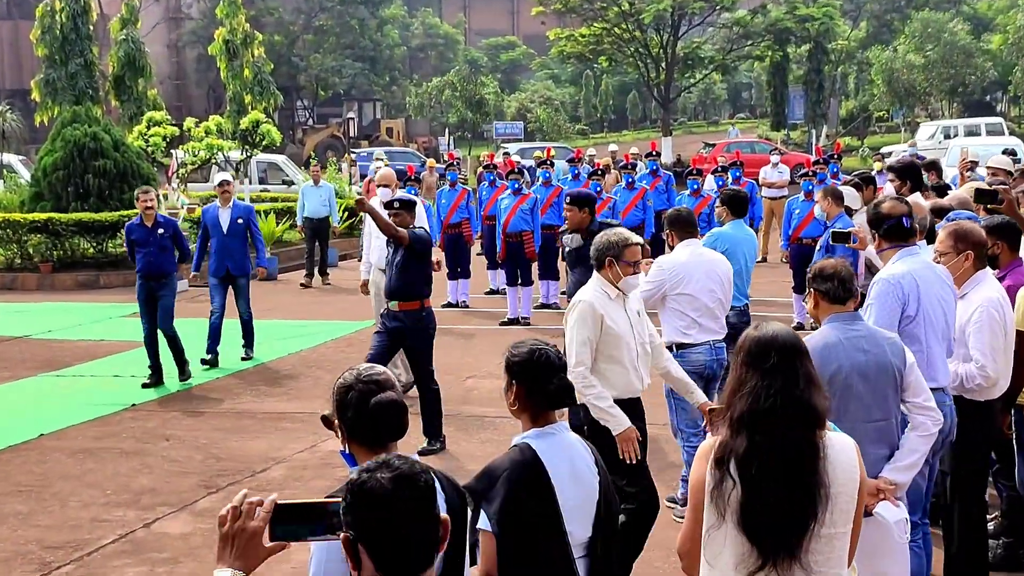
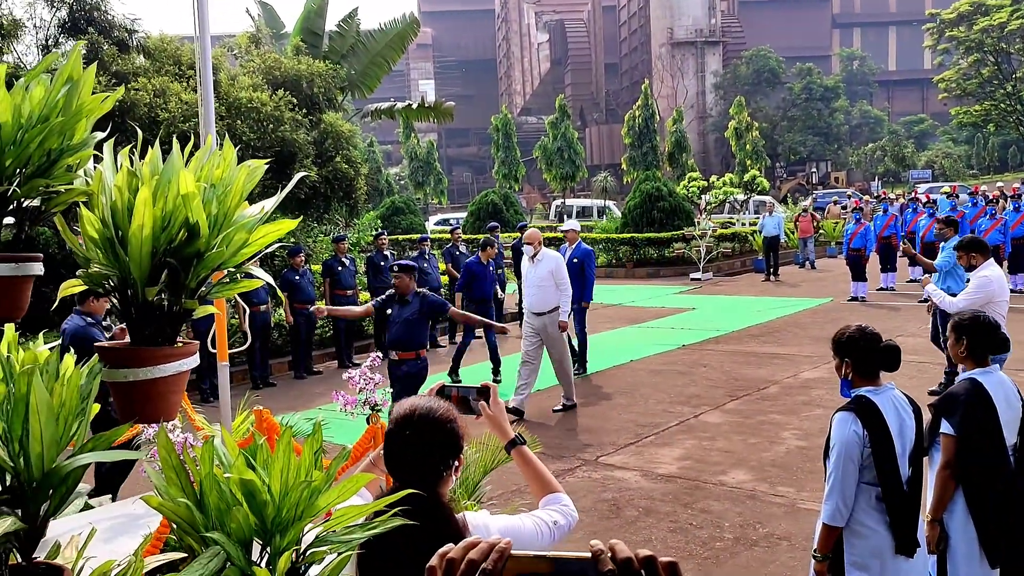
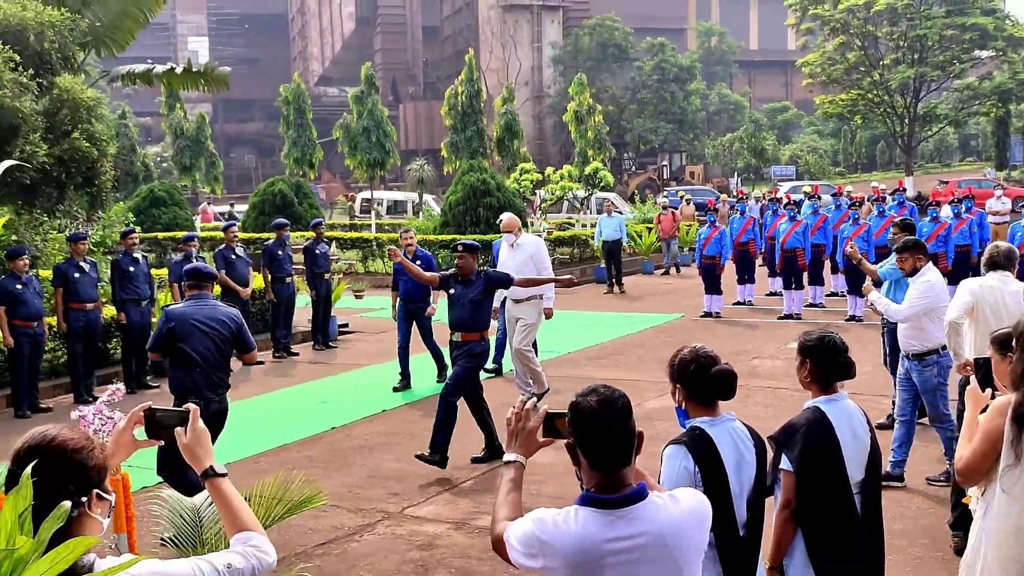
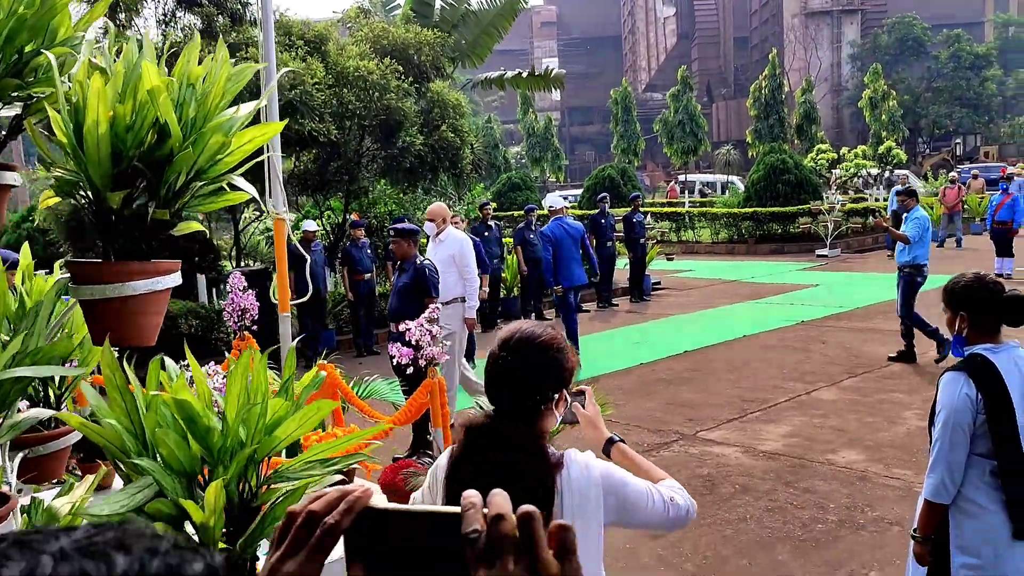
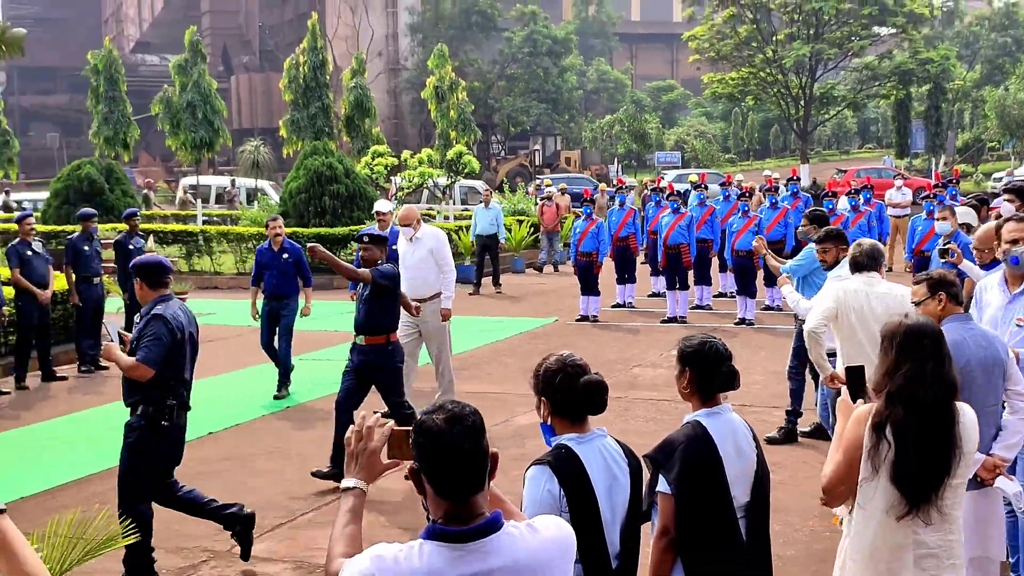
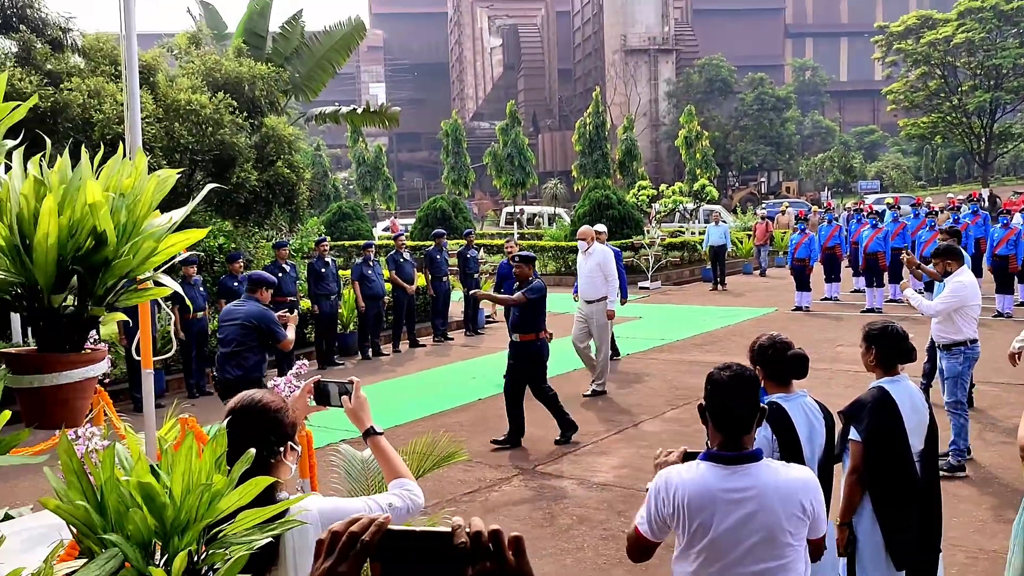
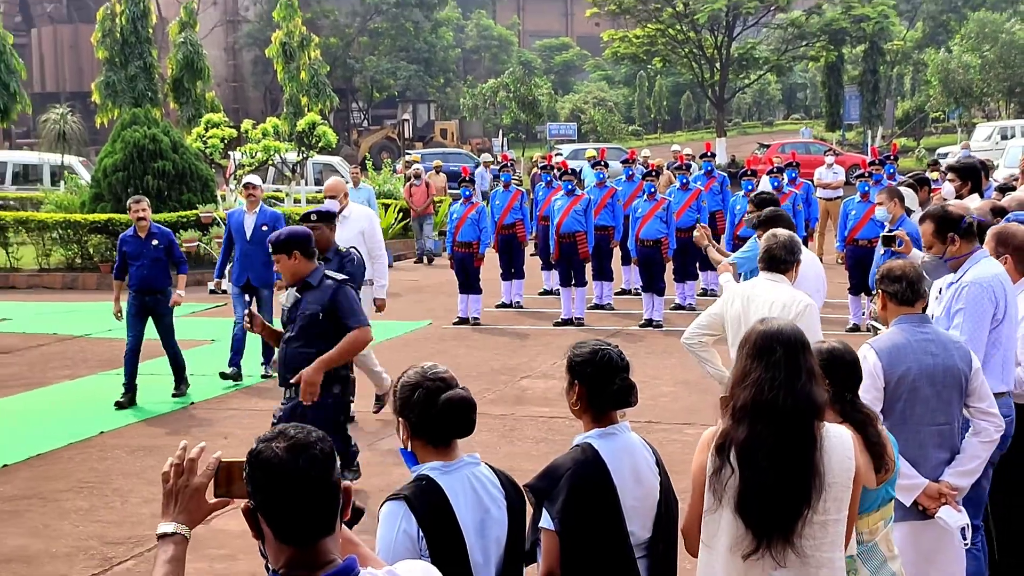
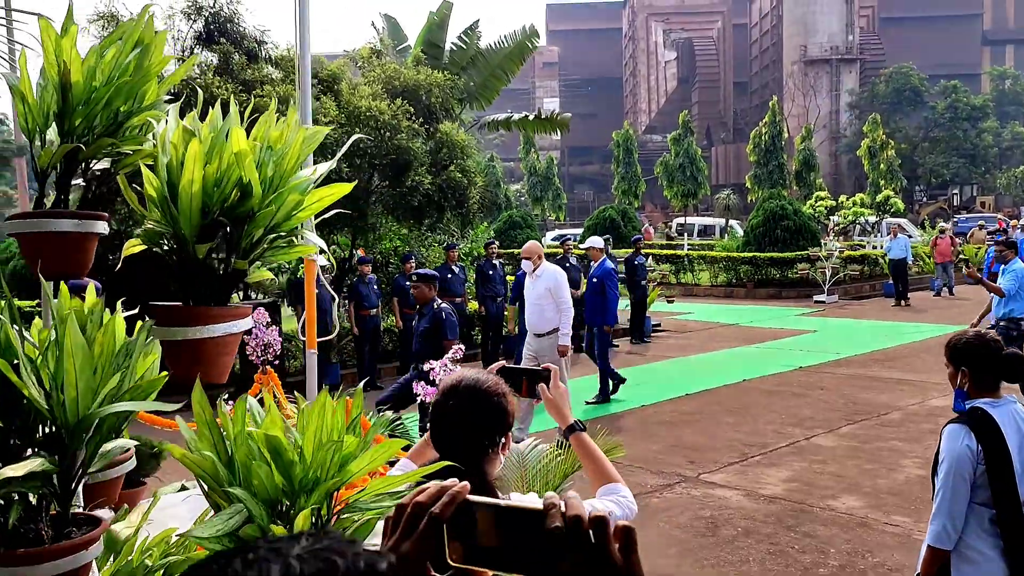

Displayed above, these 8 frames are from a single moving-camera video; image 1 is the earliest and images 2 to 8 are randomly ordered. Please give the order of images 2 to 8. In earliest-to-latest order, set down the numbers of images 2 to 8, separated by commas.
7, 5, 3, 6, 2, 8, 4
